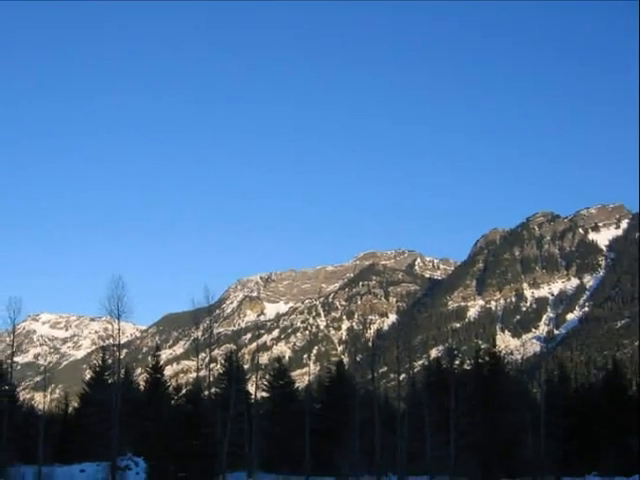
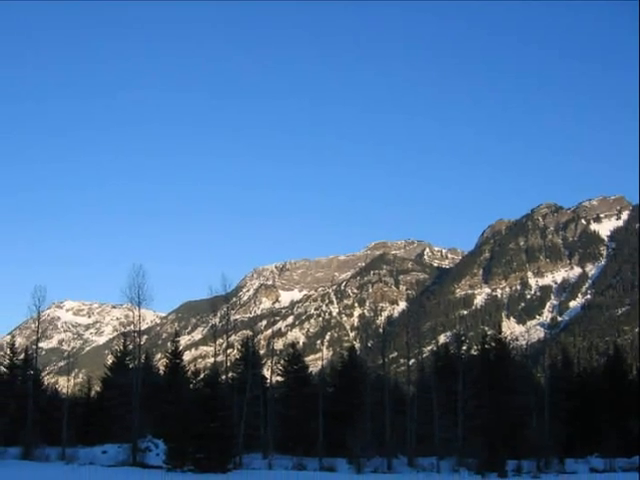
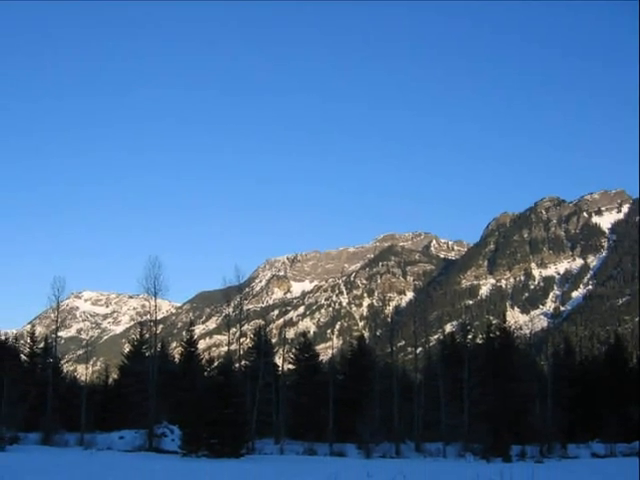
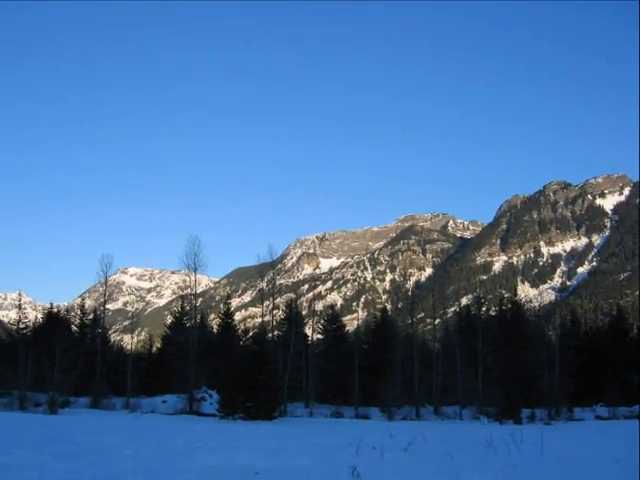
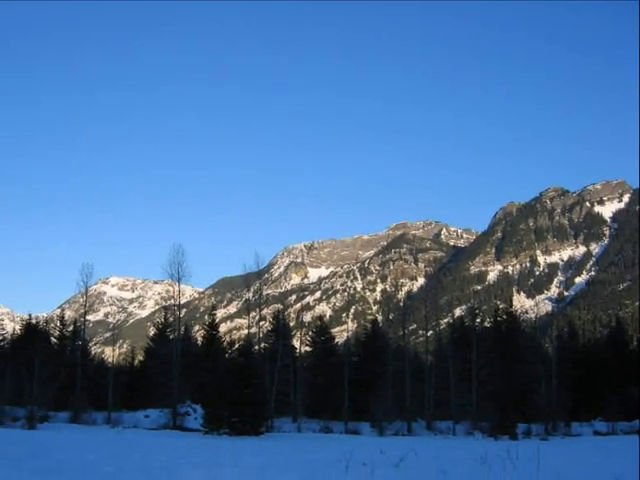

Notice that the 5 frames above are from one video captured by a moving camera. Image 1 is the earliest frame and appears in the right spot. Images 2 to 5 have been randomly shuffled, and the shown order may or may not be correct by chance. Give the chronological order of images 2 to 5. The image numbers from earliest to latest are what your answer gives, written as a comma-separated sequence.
2, 3, 5, 4
